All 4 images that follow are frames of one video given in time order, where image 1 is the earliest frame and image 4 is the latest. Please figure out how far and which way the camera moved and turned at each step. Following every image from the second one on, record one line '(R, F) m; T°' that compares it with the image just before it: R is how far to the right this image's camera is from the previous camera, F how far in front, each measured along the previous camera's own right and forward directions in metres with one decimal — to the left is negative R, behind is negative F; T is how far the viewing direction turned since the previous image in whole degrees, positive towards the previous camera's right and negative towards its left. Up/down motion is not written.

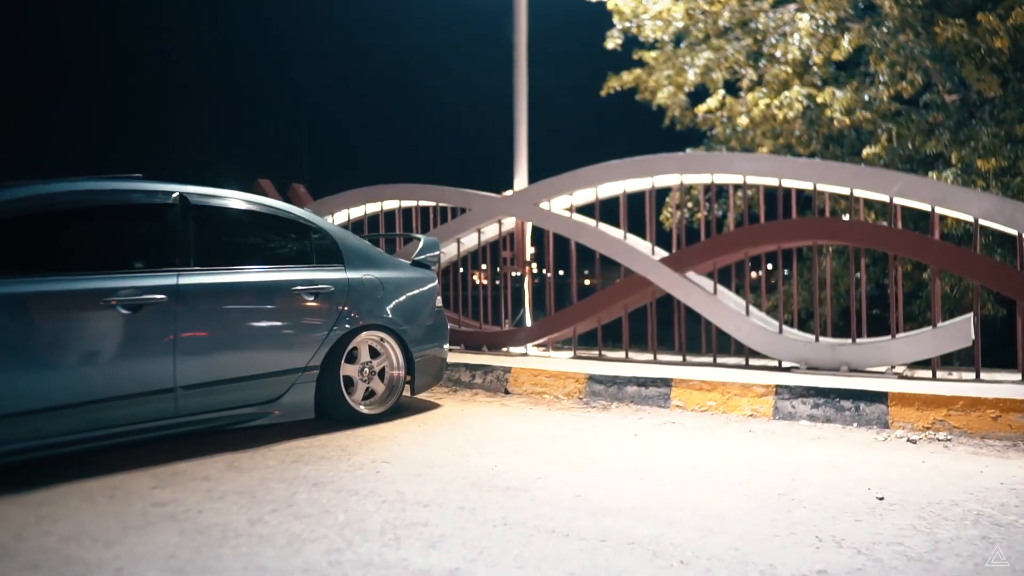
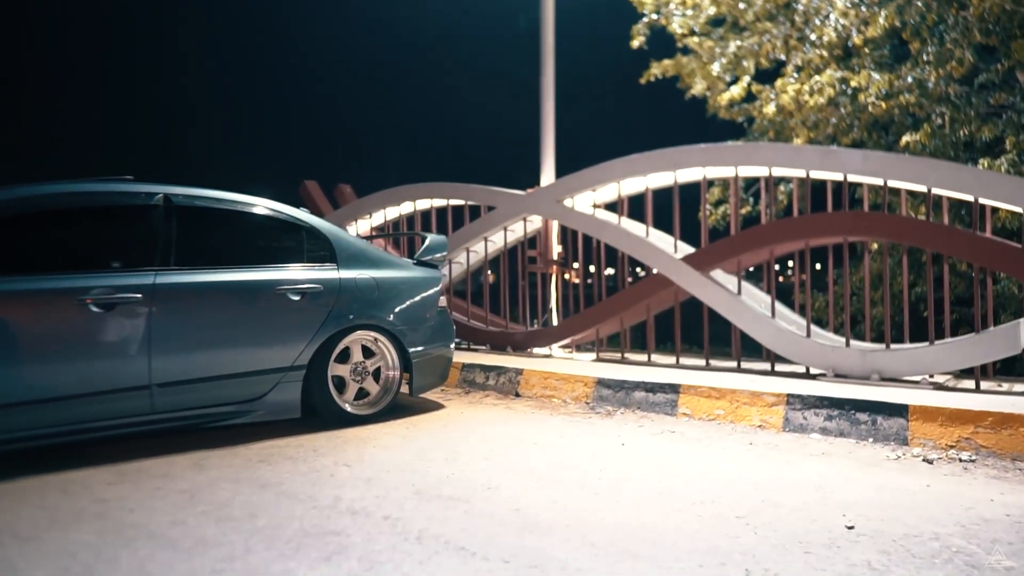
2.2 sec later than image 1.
(+1.1, +0.3) m; -9°
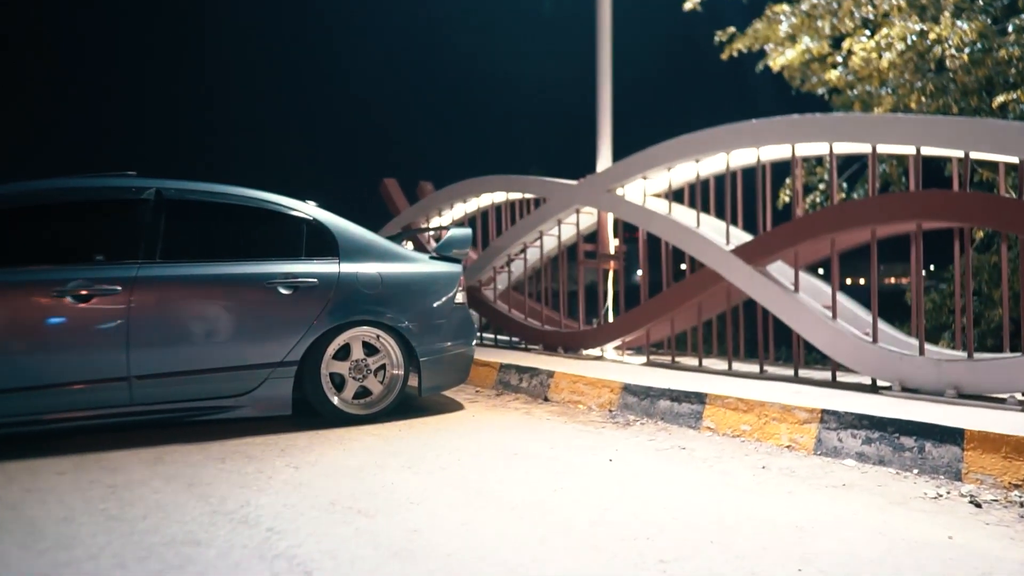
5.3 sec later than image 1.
(+1.6, +0.9) m; -15°
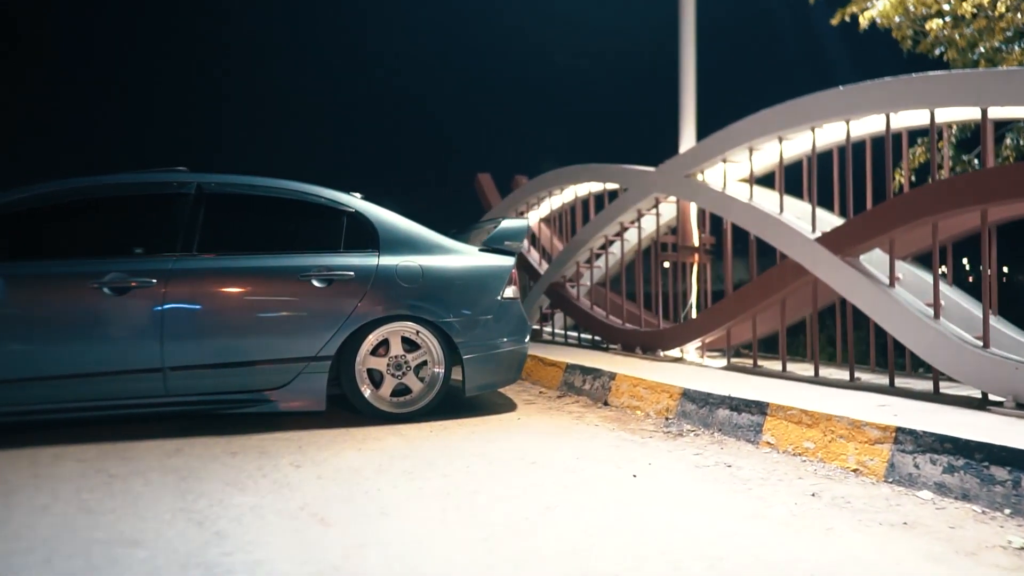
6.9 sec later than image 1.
(+1.0, +0.7) m; -12°
